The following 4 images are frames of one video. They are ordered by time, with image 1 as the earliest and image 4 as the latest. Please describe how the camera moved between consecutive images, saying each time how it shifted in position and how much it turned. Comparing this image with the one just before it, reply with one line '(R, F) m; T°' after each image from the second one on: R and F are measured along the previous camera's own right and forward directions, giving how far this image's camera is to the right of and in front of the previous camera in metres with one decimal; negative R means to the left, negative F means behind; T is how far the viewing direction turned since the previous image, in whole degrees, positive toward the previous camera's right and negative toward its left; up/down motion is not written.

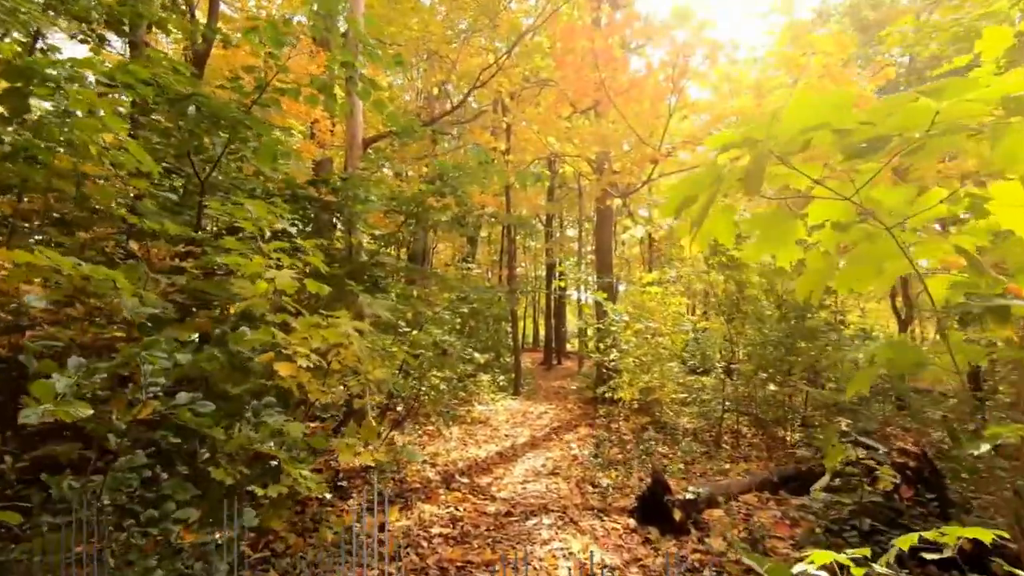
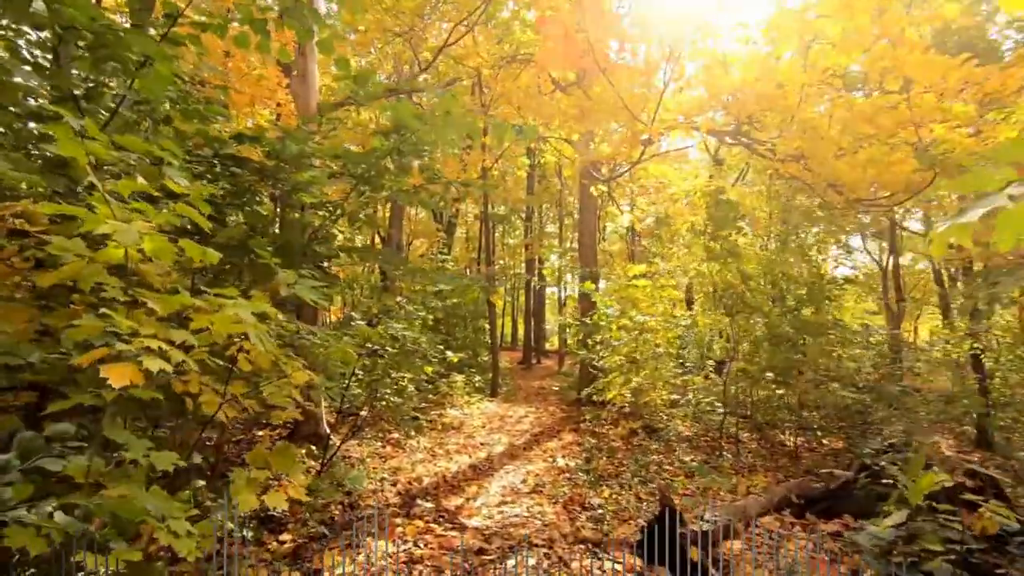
(0.0, +0.8) m; +2°
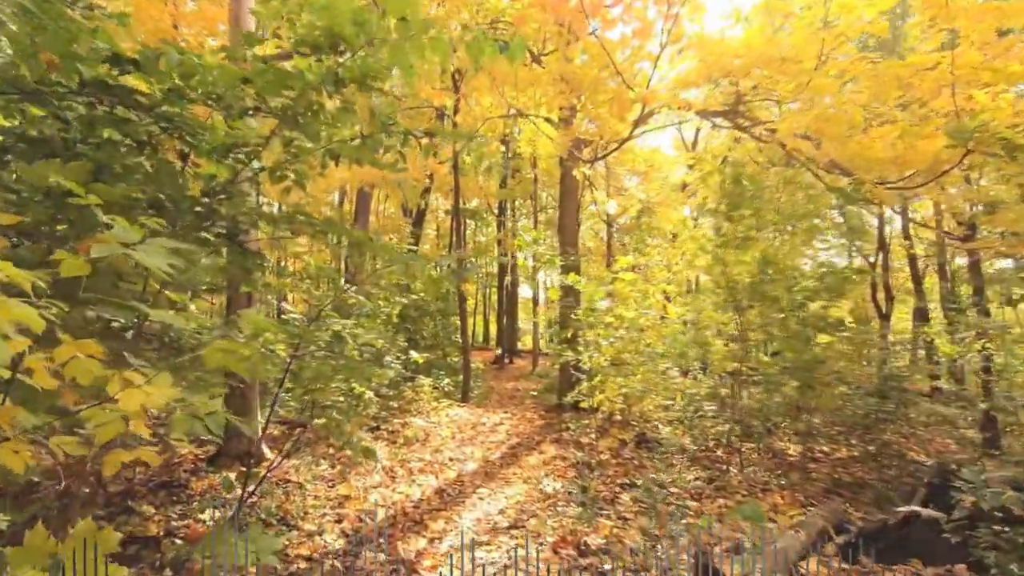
(0.0, +0.9) m; +3°
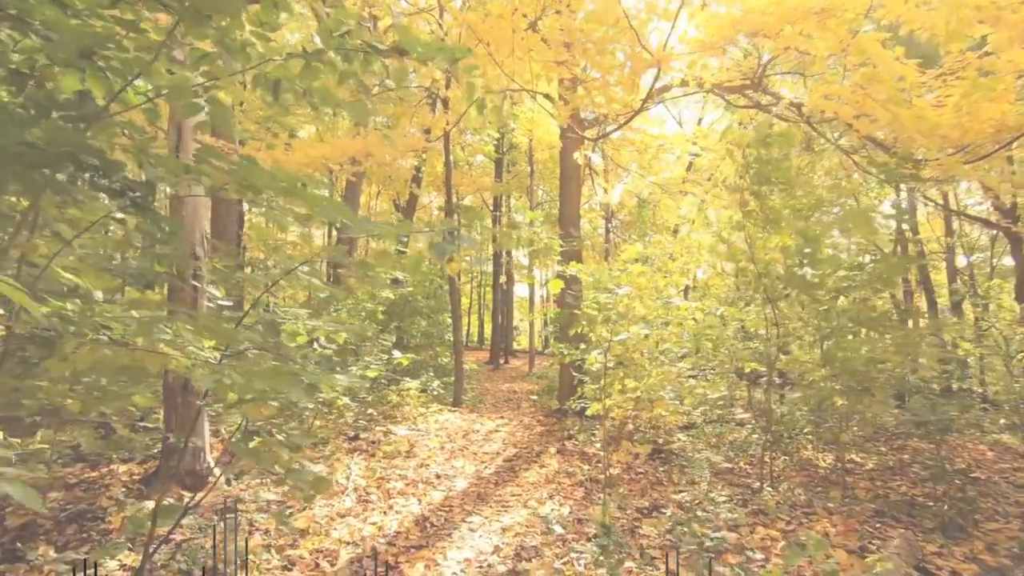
(0.0, +0.8) m; +1°
